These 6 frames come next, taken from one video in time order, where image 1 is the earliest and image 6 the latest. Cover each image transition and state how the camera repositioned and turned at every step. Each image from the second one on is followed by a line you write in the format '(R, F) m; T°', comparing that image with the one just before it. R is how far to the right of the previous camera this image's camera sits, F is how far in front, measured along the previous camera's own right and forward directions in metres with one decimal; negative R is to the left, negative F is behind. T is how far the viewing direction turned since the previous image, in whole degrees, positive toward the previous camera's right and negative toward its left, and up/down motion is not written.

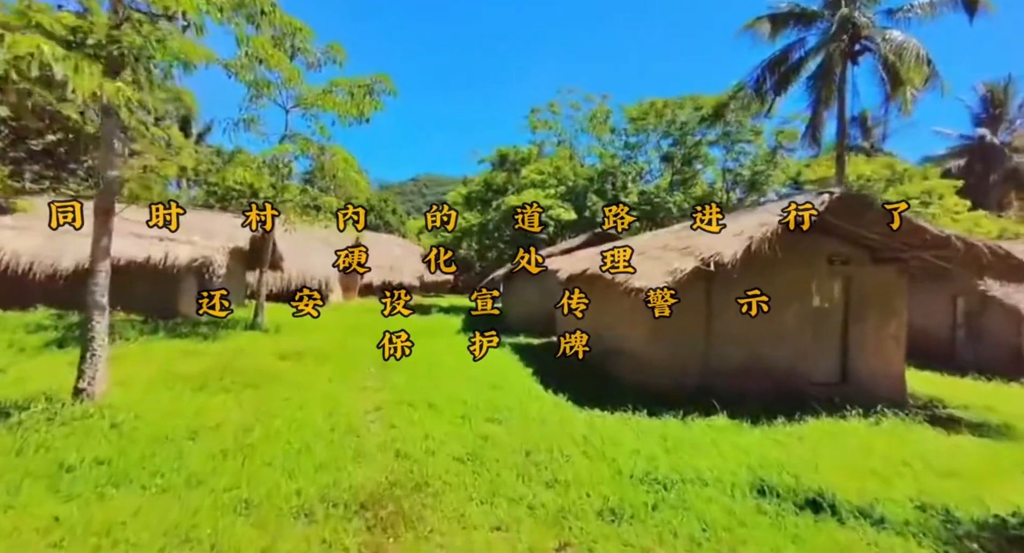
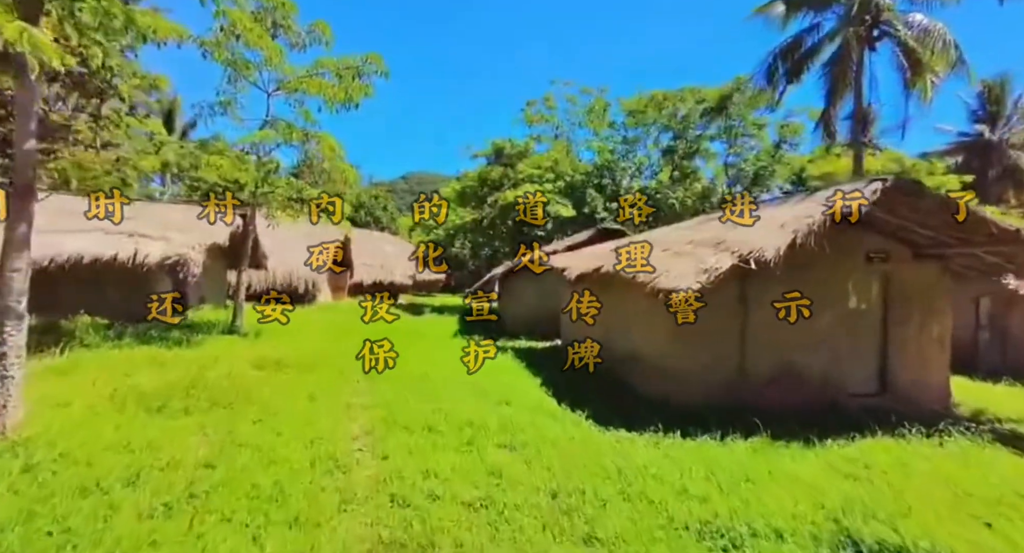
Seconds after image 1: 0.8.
(-0.2, +0.9) m; +1°
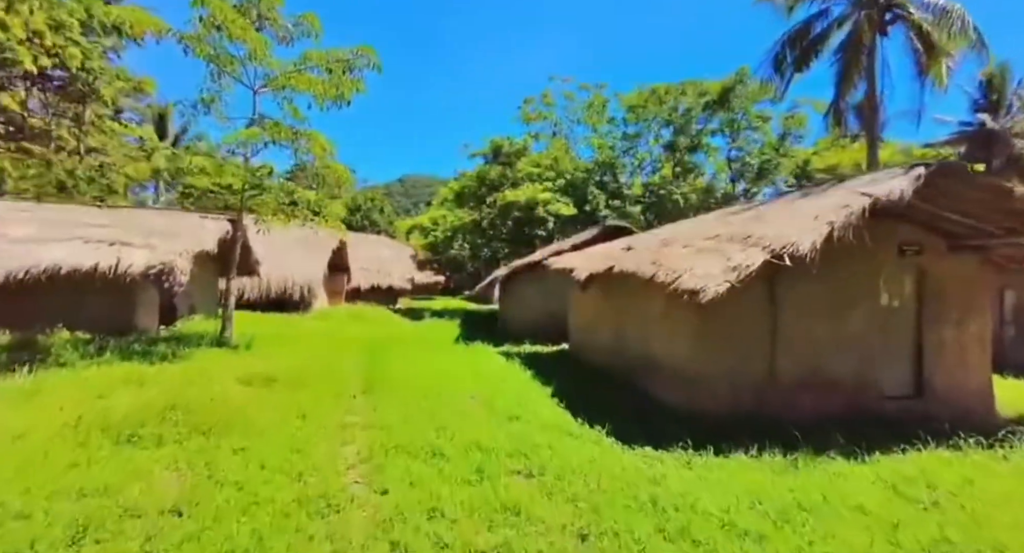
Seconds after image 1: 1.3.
(-0.1, +0.5) m; 0°
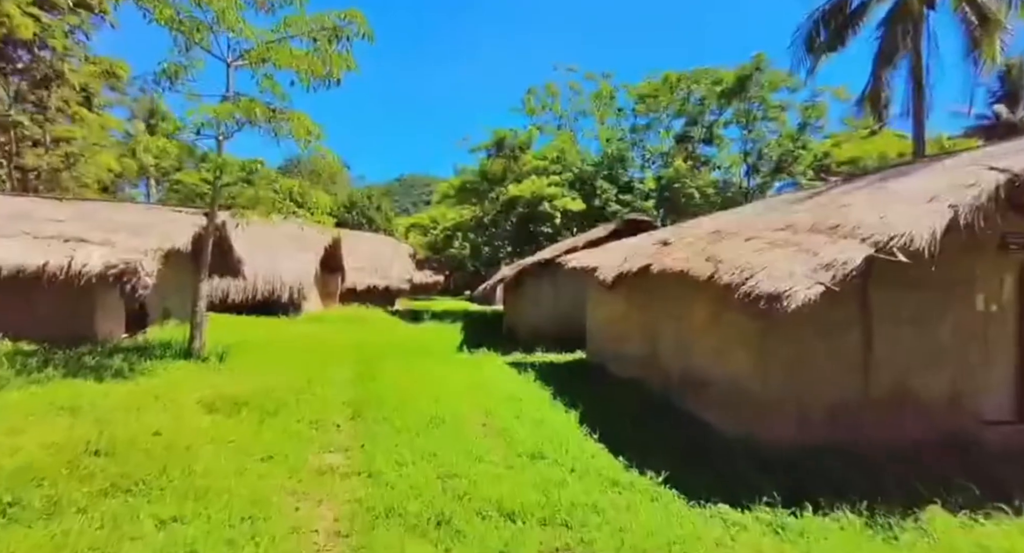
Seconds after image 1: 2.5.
(-0.2, +1.2) m; 0°
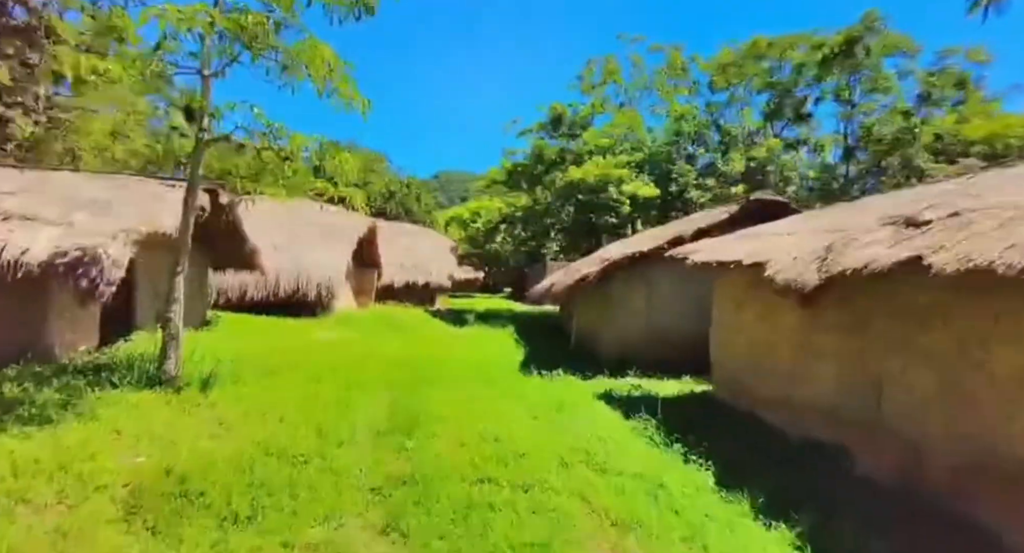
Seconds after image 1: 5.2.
(-0.9, +2.7) m; -4°
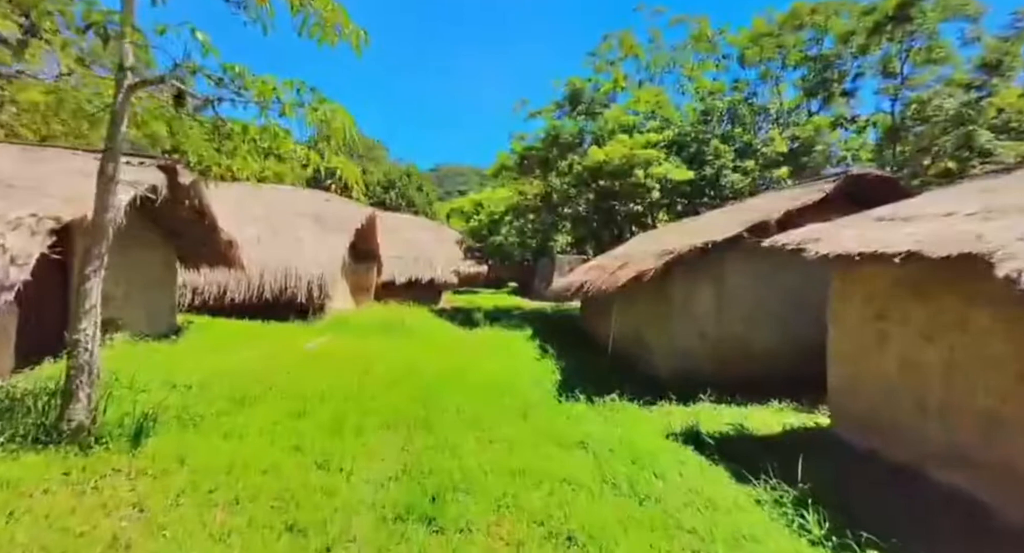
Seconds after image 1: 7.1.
(-0.5, +1.8) m; 0°
